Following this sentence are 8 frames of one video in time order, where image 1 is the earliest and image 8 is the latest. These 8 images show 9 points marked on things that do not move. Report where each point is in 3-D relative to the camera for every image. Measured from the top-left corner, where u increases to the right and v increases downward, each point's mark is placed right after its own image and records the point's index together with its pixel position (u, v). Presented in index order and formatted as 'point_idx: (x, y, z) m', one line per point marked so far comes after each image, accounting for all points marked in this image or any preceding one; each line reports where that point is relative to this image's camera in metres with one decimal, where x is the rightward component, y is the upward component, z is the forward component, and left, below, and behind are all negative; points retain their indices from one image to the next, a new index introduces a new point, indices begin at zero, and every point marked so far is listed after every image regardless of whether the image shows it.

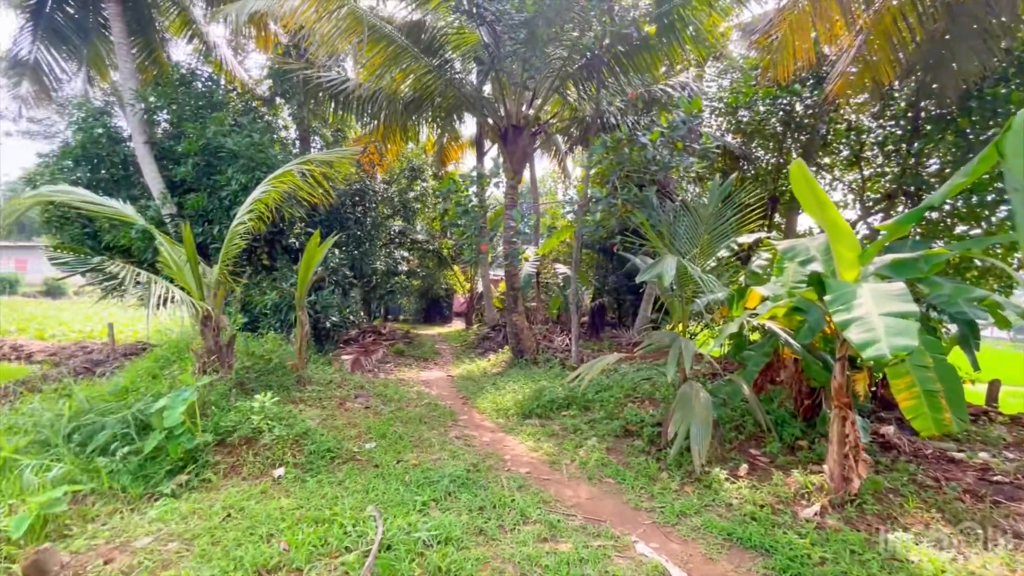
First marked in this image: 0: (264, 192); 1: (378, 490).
0: (-1.9, +0.7, +3.6) m
1: (-0.7, -1.1, +2.6) m
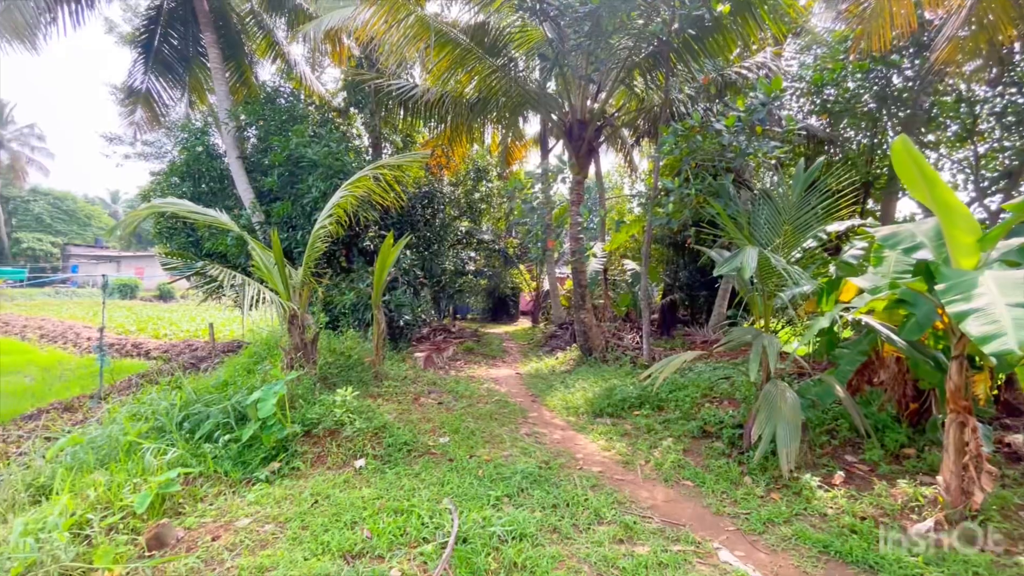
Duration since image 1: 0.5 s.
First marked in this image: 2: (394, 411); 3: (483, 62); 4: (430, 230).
0: (-1.4, +0.7, +3.8) m
1: (-0.3, -1.1, +2.6) m
2: (-0.9, -0.9, +3.5) m
3: (-0.3, +2.6, +5.5) m
4: (-1.3, +0.9, +7.5) m
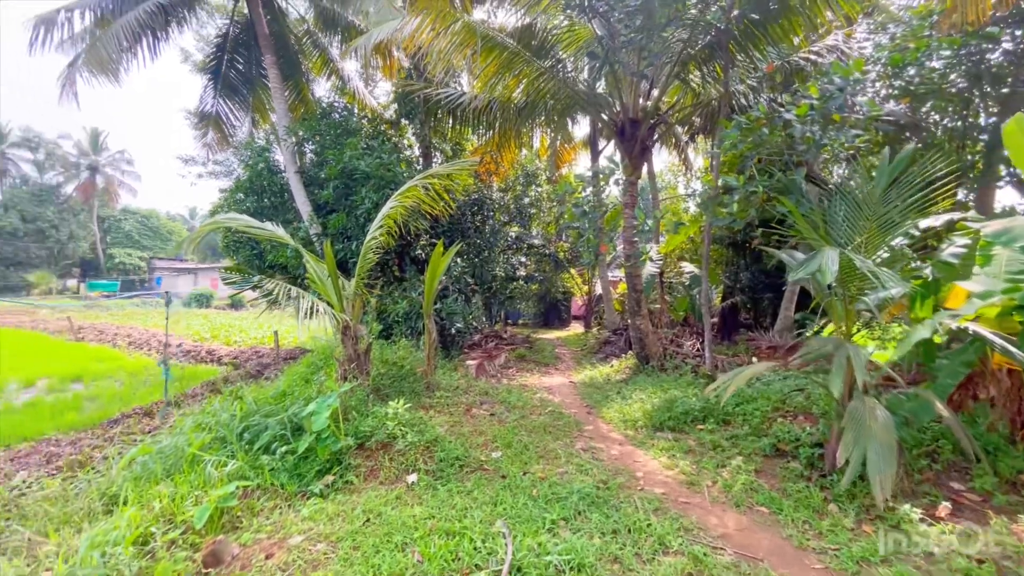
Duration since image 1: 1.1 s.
0: (-1.0, +0.6, +3.8) m
1: (0.0, -1.1, +2.5) m
2: (-0.5, -1.0, +3.4) m
3: (+0.2, +2.5, +5.4) m
4: (-0.6, +0.8, +7.5) m
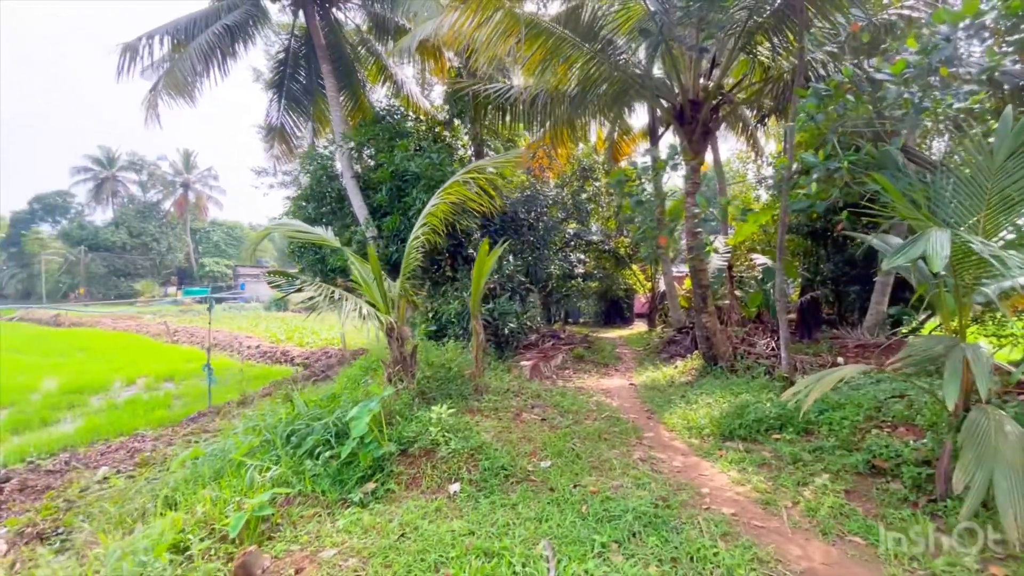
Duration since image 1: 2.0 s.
0: (-0.6, +0.6, +3.7) m
1: (+0.2, -1.1, +2.3) m
2: (-0.1, -1.0, +3.3) m
3: (+0.7, +2.5, +5.1) m
4: (+0.3, +0.8, +7.3) m
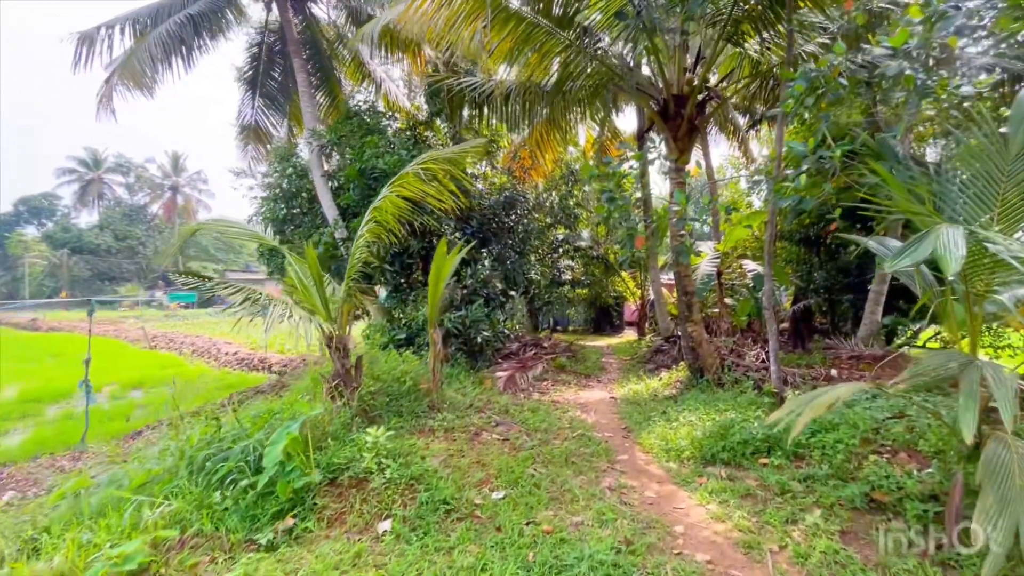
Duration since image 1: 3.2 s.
0: (-0.9, +0.6, +3.3) m
1: (-0.1, -1.1, +1.9) m
2: (-0.4, -1.0, +2.9) m
3: (+0.4, +2.5, +4.8) m
4: (0.0, +0.7, +6.9) m
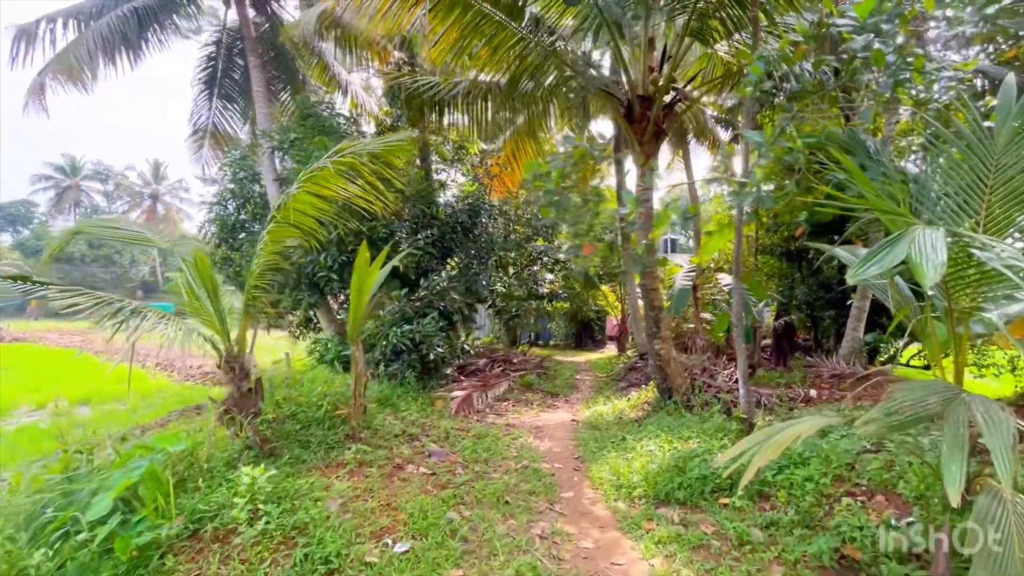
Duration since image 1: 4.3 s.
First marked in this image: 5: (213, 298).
0: (-1.3, +0.5, +2.9) m
1: (-0.5, -1.2, +1.5) m
2: (-0.9, -1.1, +2.5) m
3: (0.0, +2.3, +4.4) m
4: (-0.5, +0.5, +6.6) m
5: (-1.7, -0.1, +2.7) m
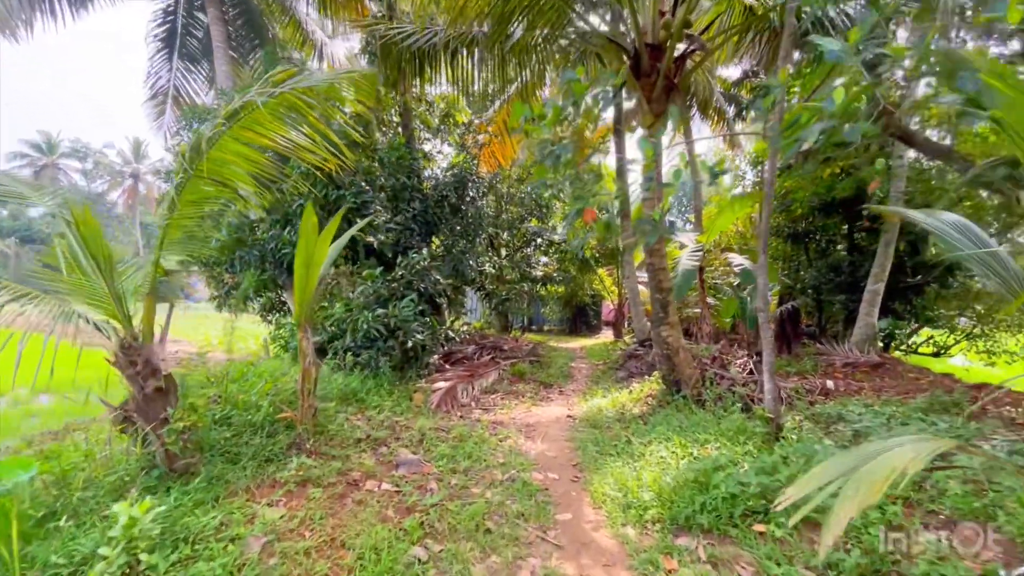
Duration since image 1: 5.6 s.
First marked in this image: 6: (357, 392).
0: (-1.4, +0.7, +2.3) m
1: (-0.6, -1.1, +0.9) m
2: (-0.9, -0.9, +1.9) m
3: (-0.1, +2.5, +3.8) m
4: (-0.7, +0.8, +5.9) m
5: (-1.7, +0.1, +2.1) m
6: (-1.2, -0.8, +3.8) m
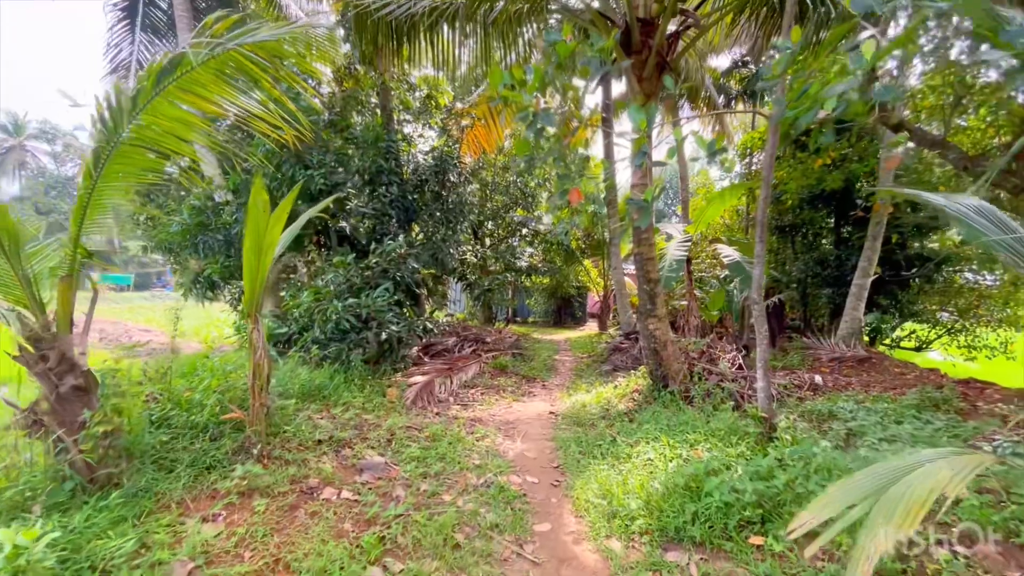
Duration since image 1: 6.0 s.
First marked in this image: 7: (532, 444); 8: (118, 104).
0: (-1.5, +0.7, +2.0) m
1: (-0.6, -1.0, +0.7) m
2: (-1.0, -0.9, +1.6) m
3: (-0.2, +2.6, +3.5) m
4: (-0.9, +0.9, +5.7) m
5: (-1.8, +0.1, +1.8) m
6: (-1.4, -0.7, +3.5) m
7: (+0.1, -1.1, +3.3) m
8: (-1.6, +0.8, +2.0) m
